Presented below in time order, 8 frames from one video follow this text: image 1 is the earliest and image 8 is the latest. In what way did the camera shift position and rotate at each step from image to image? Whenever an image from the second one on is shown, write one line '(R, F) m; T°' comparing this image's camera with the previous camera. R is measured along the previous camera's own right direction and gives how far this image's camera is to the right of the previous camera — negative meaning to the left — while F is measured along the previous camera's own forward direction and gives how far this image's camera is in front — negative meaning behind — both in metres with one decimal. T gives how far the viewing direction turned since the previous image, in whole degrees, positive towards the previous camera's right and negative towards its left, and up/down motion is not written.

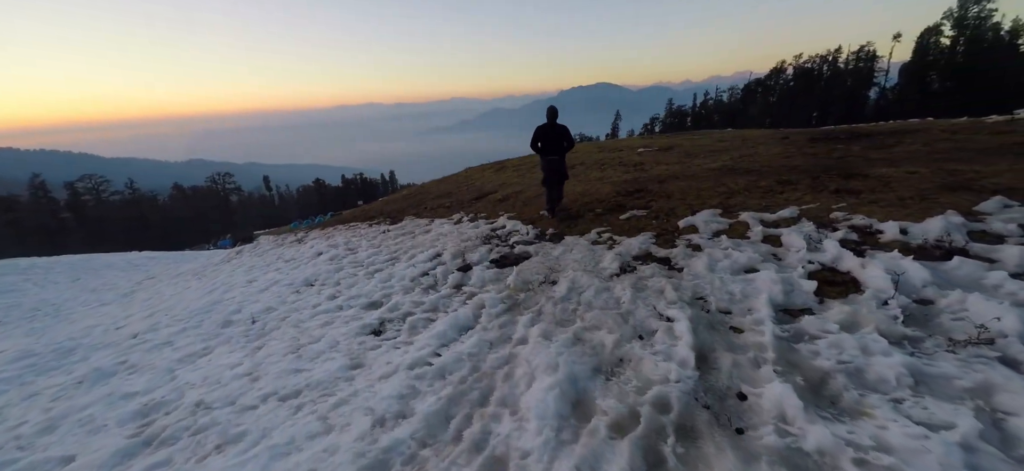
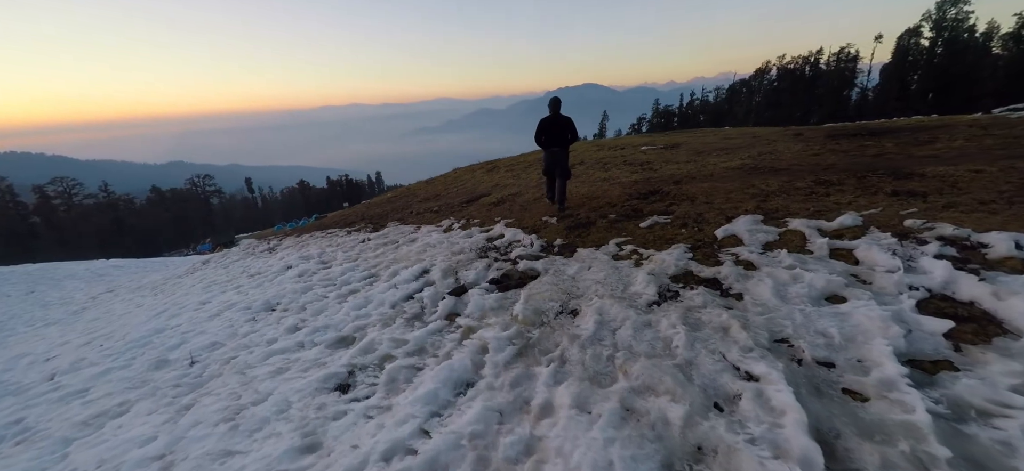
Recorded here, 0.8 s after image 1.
(-0.3, +1.6) m; +2°
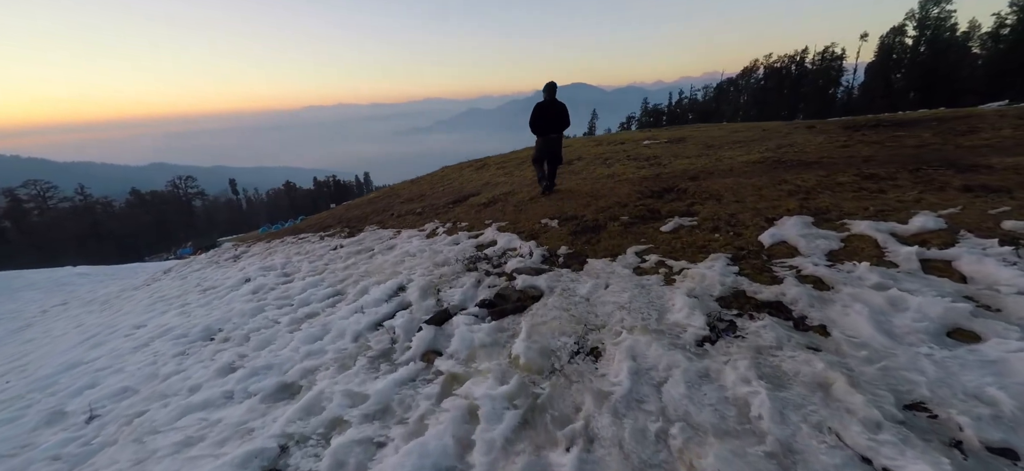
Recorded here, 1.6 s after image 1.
(-0.1, +1.5) m; +1°
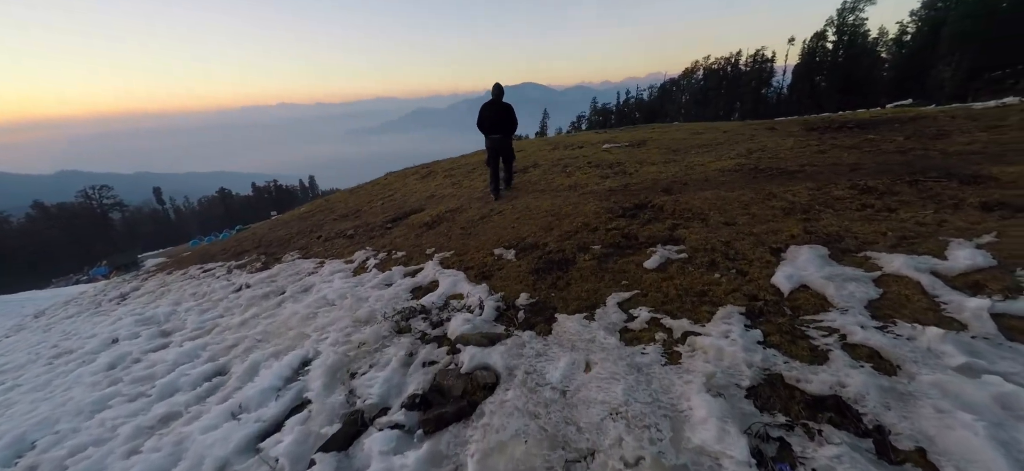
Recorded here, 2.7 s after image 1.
(+0.2, +1.7) m; +6°
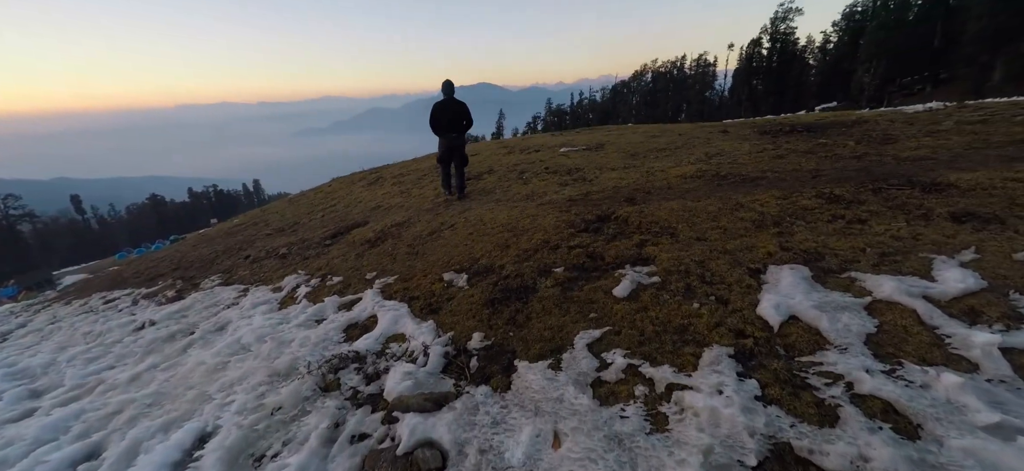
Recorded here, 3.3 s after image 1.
(+0.1, +0.8) m; +6°
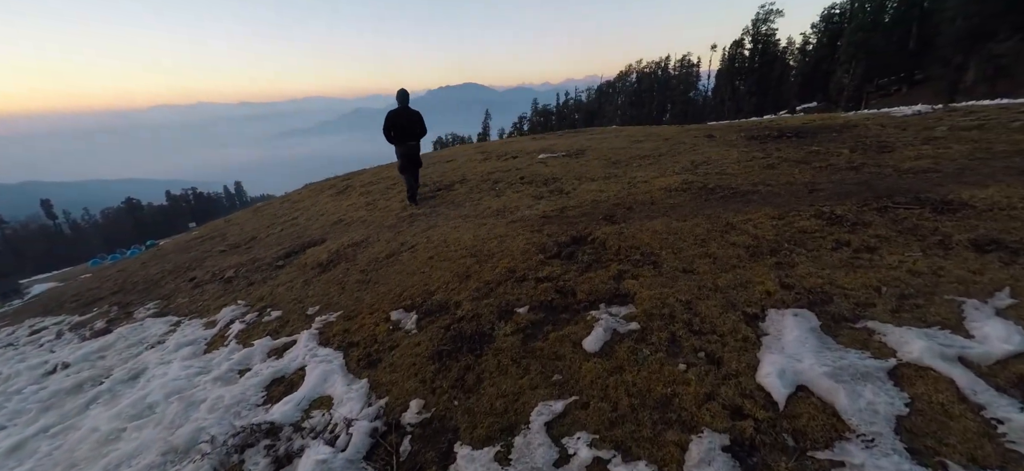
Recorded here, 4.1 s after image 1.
(+0.4, +0.9) m; +2°
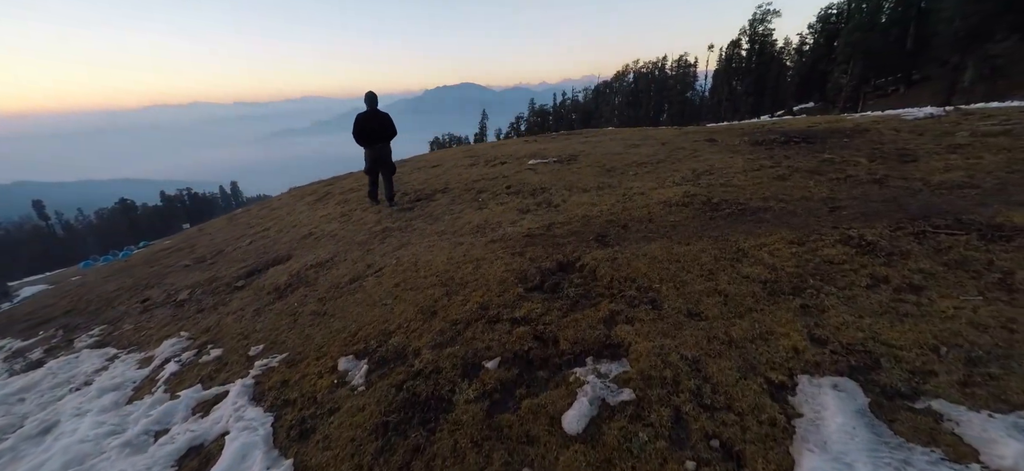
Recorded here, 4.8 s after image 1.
(+0.3, +0.9) m; 0°
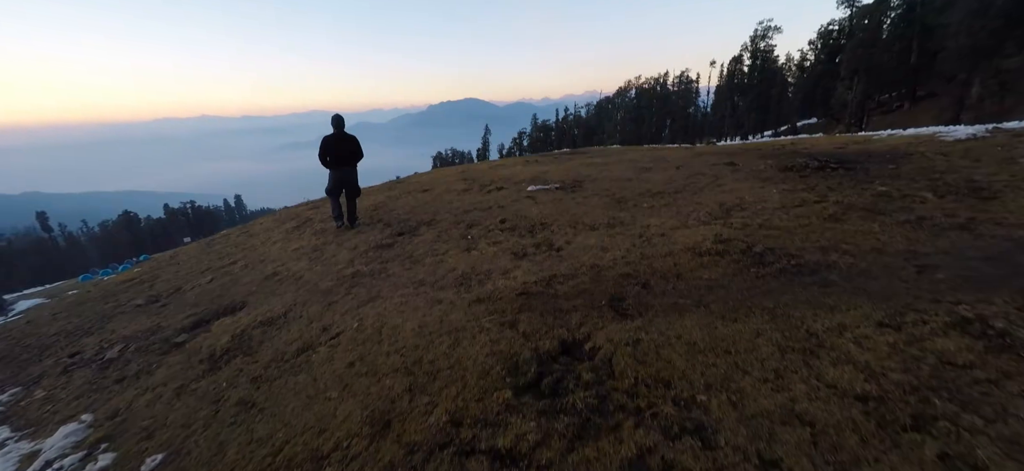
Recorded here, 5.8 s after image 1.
(+0.2, +1.4) m; 0°
